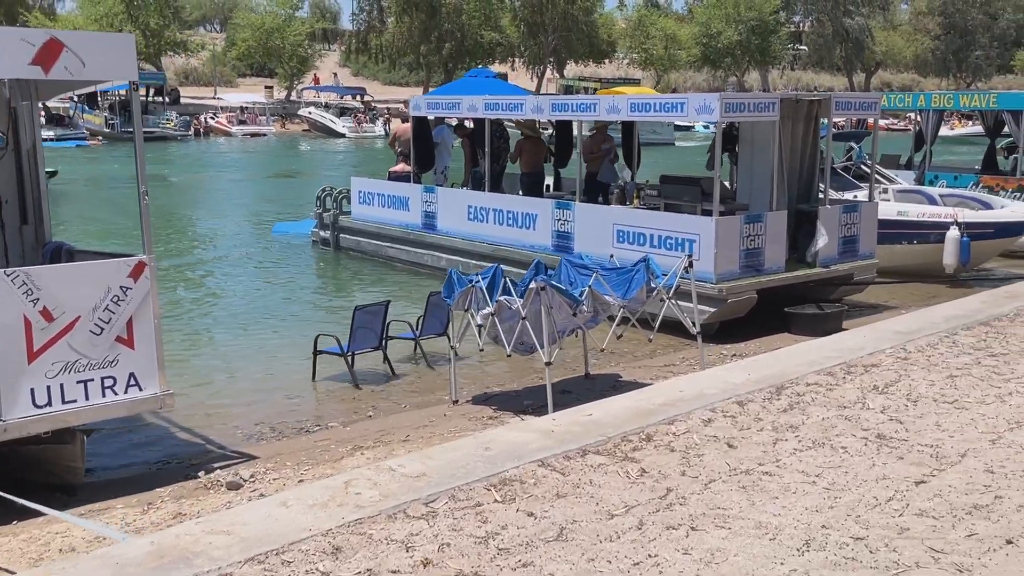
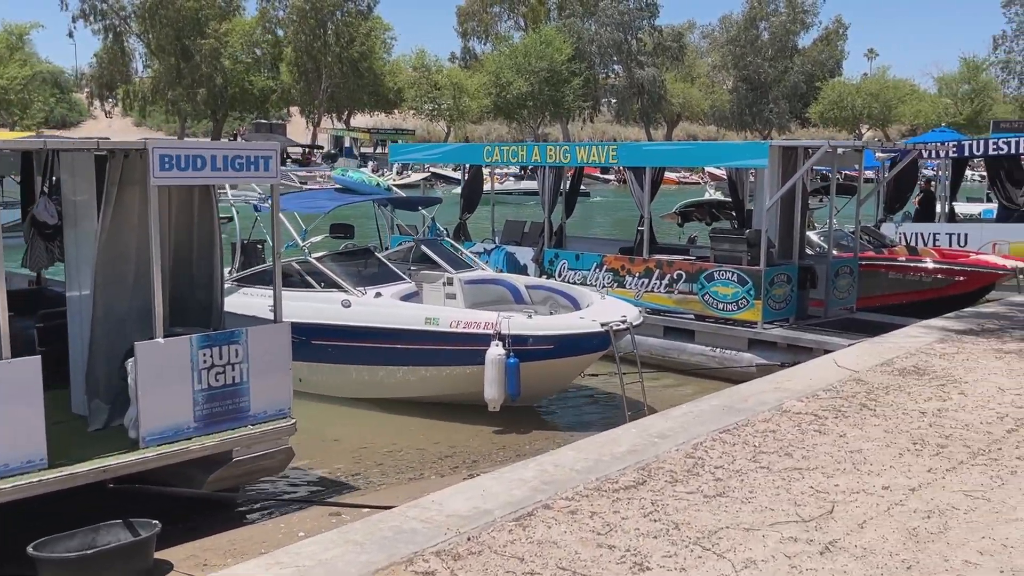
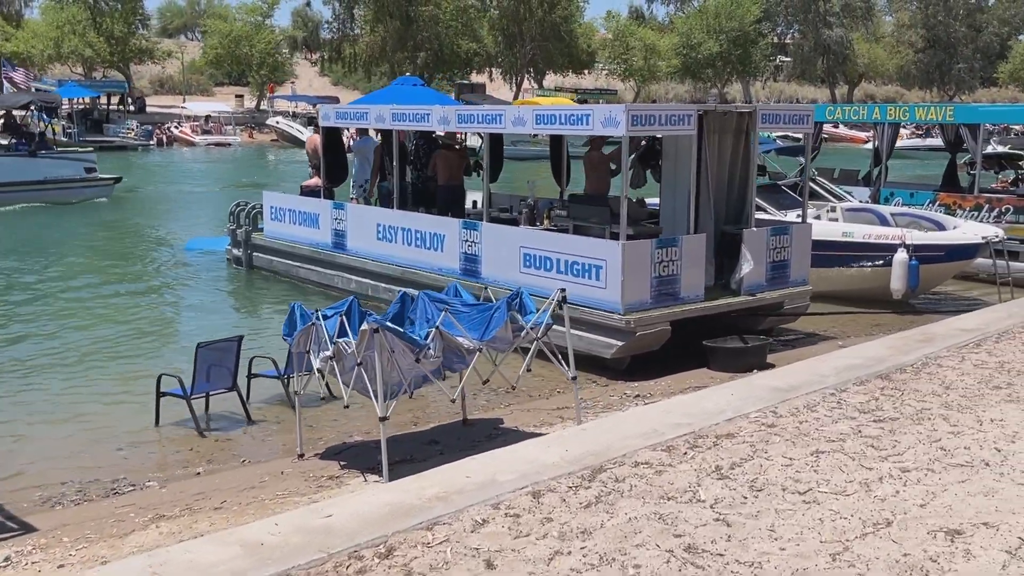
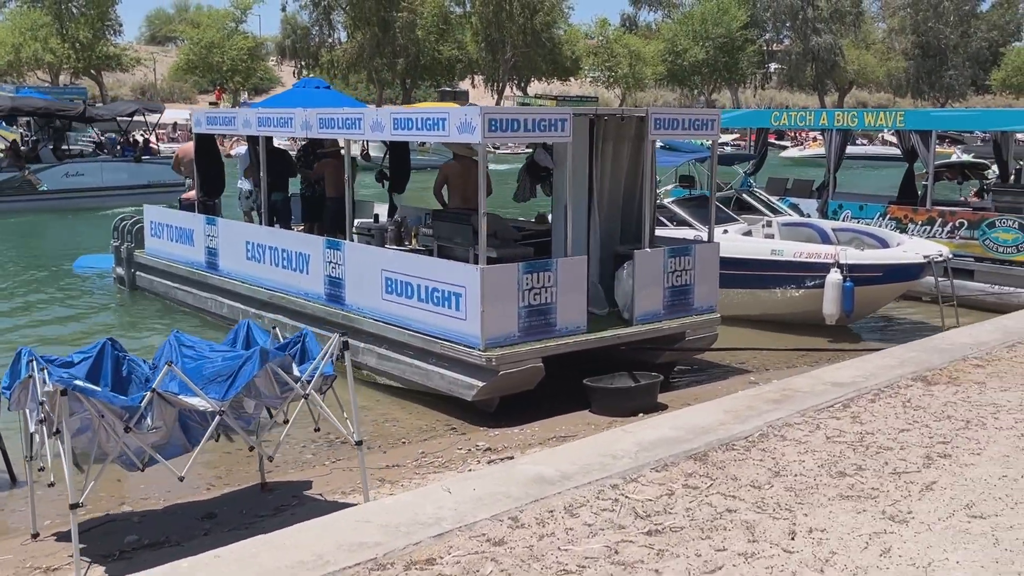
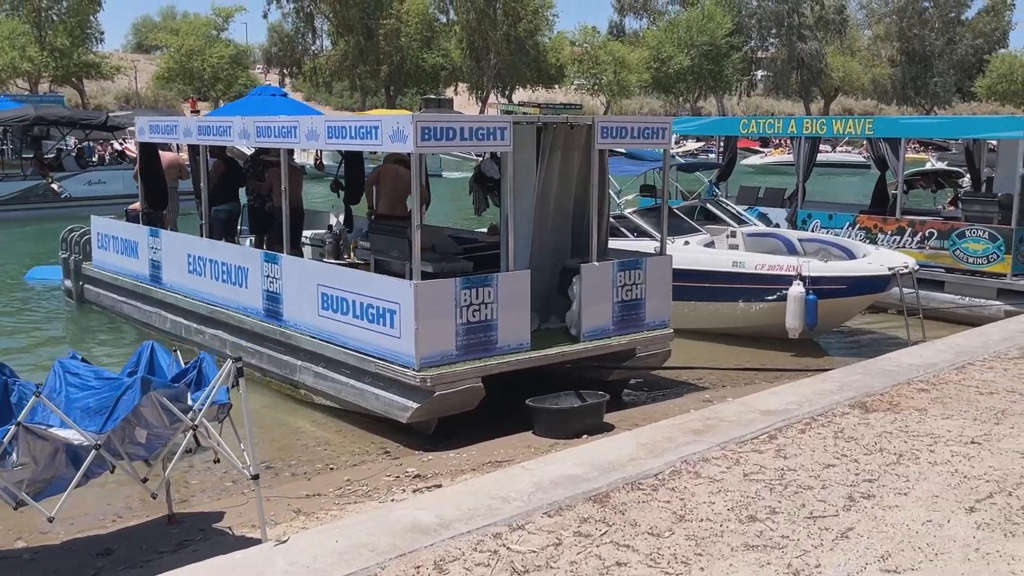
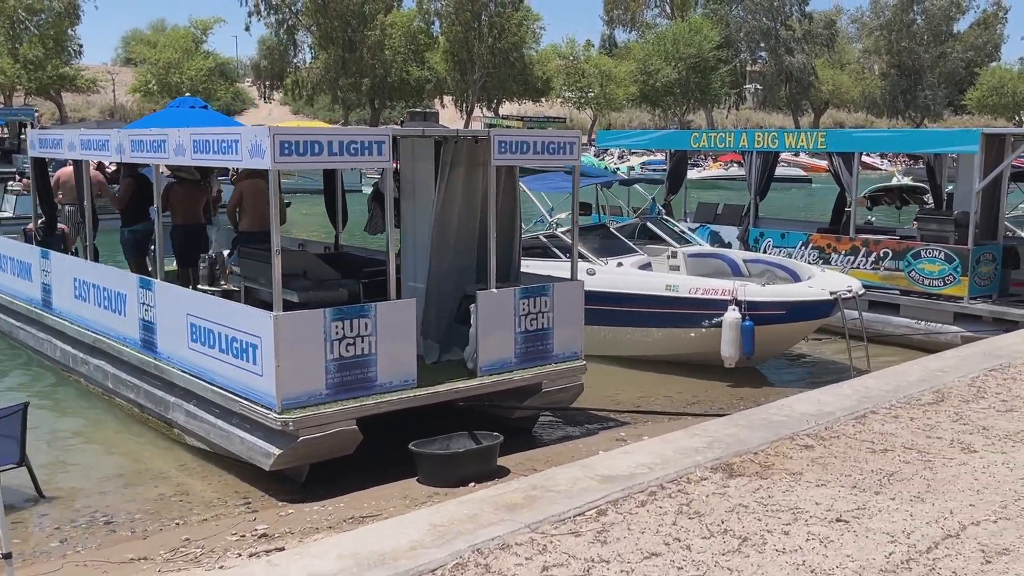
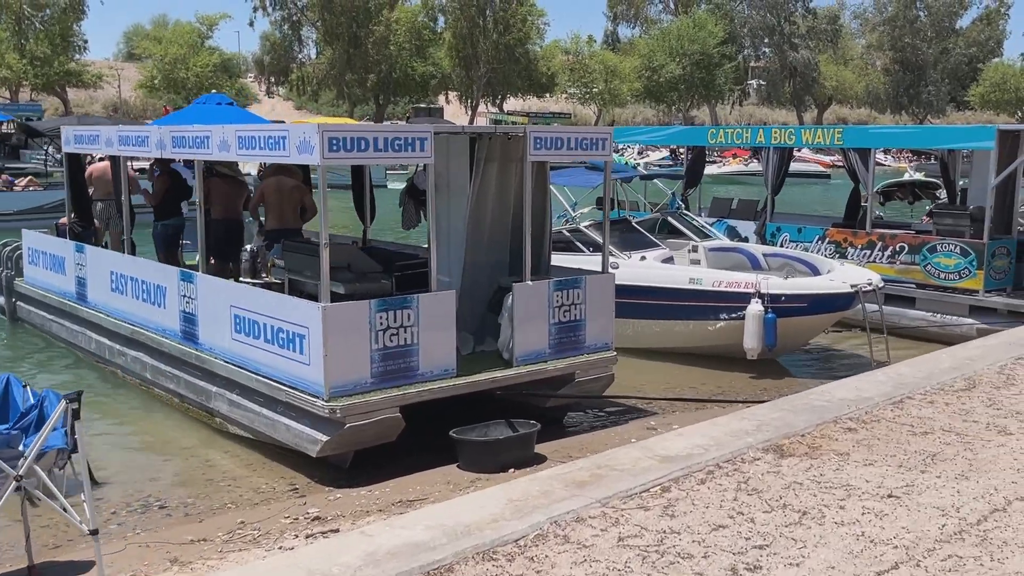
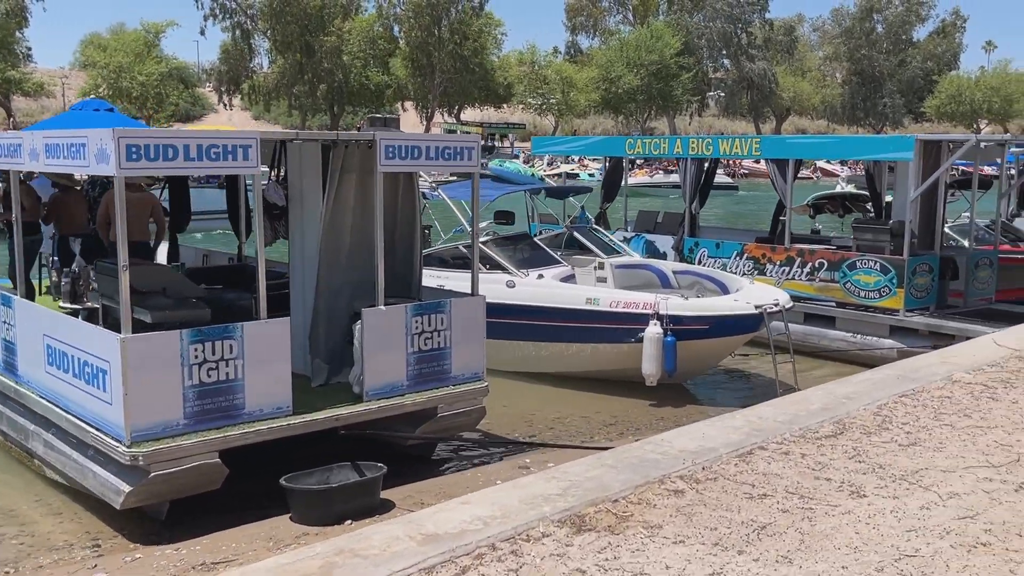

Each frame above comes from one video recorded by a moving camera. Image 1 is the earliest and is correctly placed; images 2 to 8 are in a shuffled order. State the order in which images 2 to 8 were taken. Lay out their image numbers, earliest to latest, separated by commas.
3, 4, 5, 7, 6, 8, 2
